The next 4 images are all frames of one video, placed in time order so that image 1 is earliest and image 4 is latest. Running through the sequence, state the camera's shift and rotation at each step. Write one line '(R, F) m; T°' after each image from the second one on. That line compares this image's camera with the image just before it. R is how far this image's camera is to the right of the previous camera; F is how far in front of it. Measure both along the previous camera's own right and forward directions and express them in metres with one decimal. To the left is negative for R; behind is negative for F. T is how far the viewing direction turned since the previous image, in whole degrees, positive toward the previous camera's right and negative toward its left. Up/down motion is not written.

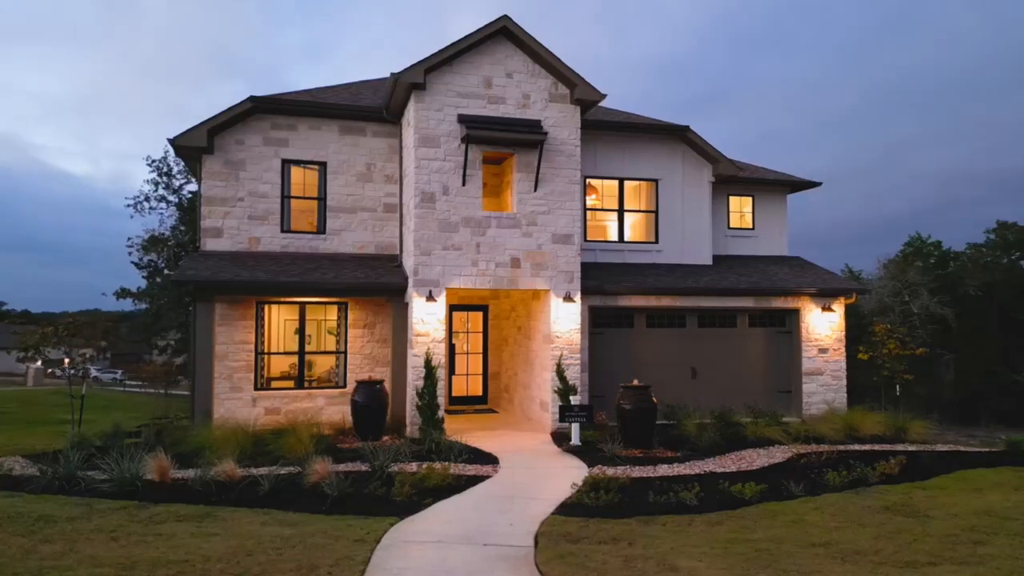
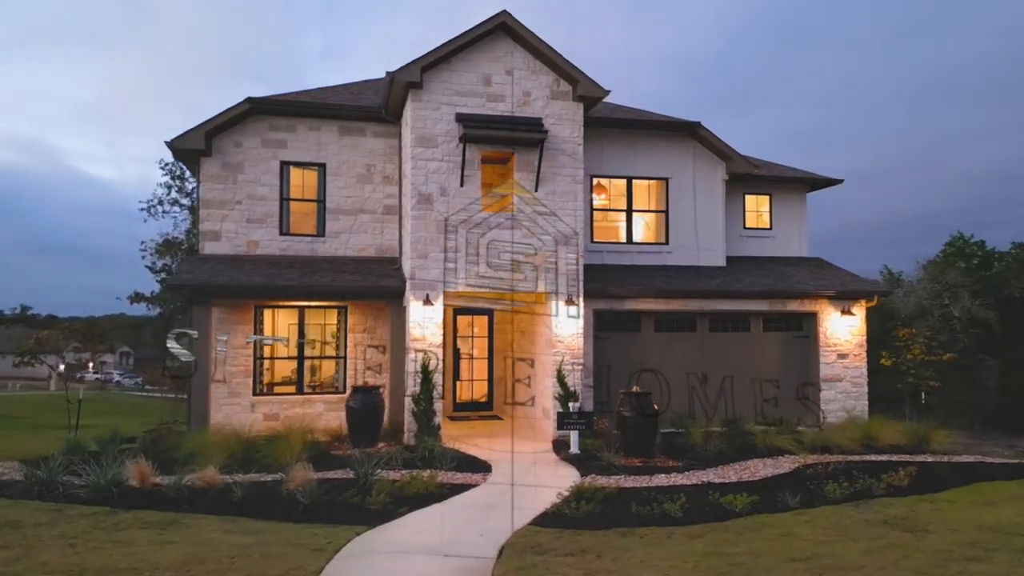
(+0.7, +0.4) m; -3°
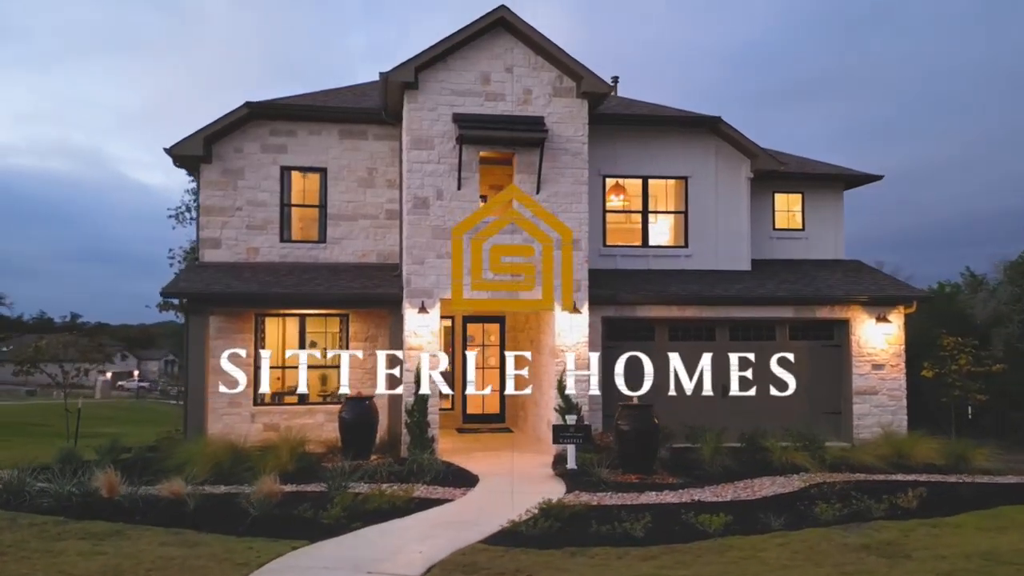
(+1.2, +0.7) m; -5°
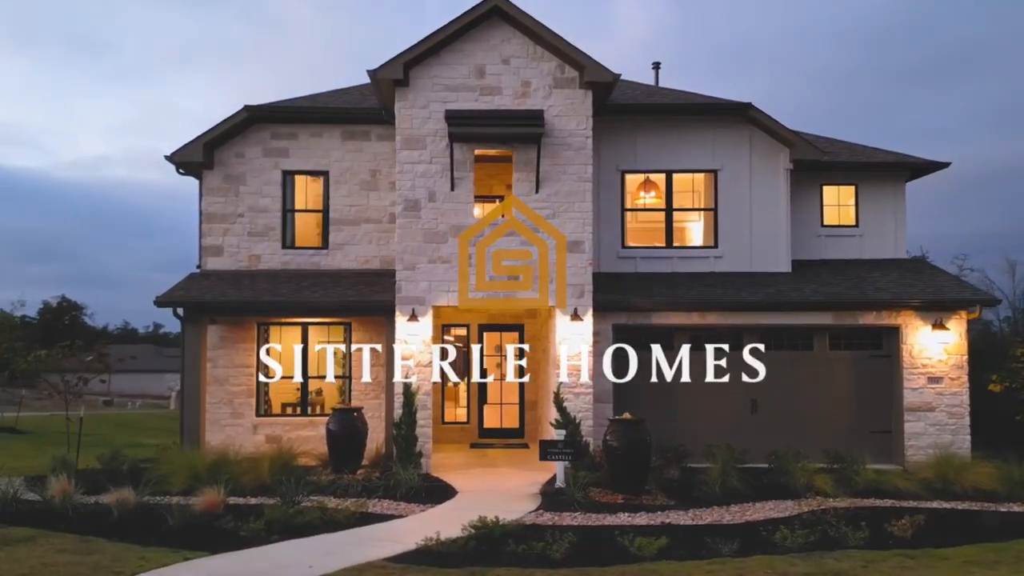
(+1.7, +1.0) m; -8°
